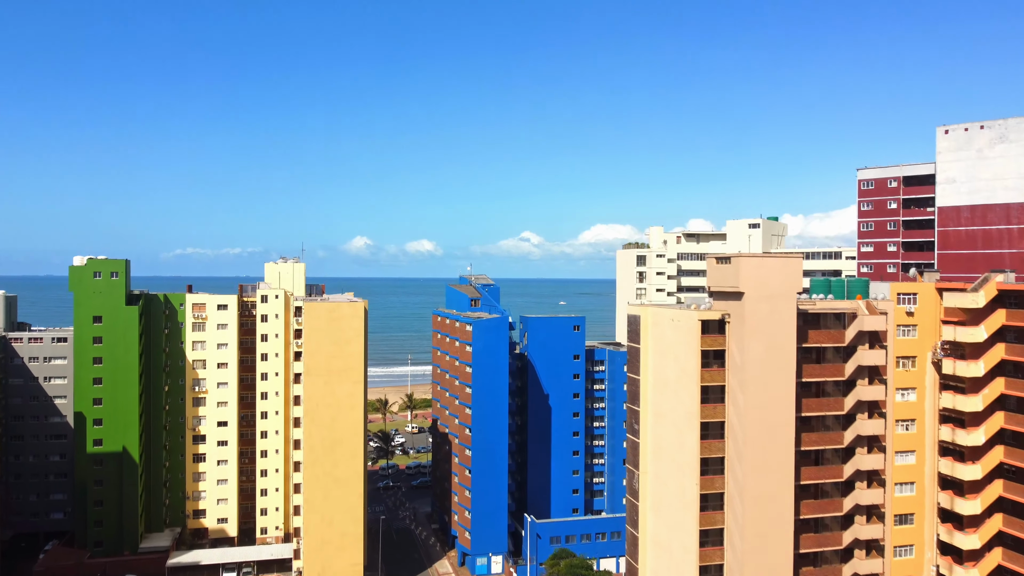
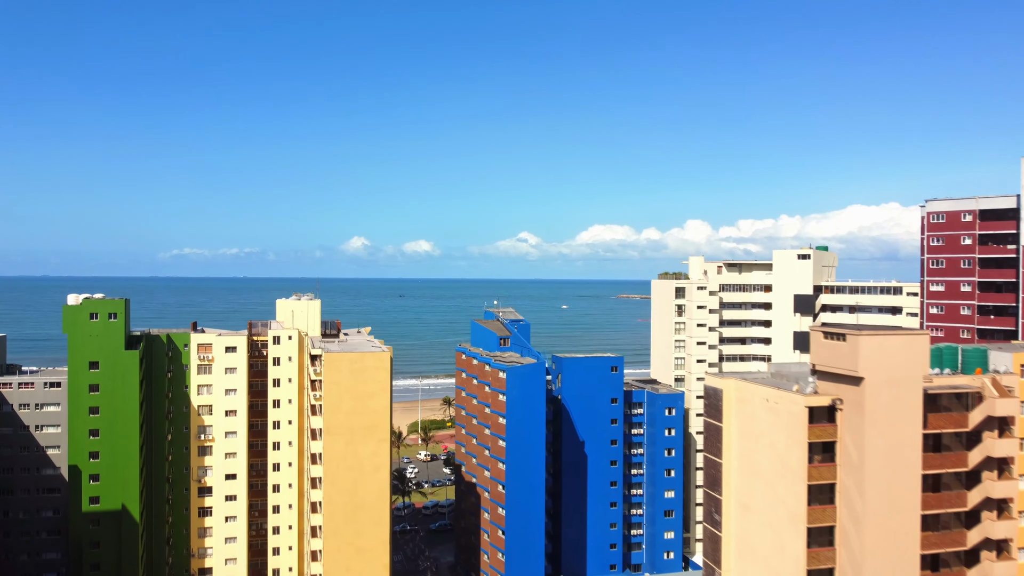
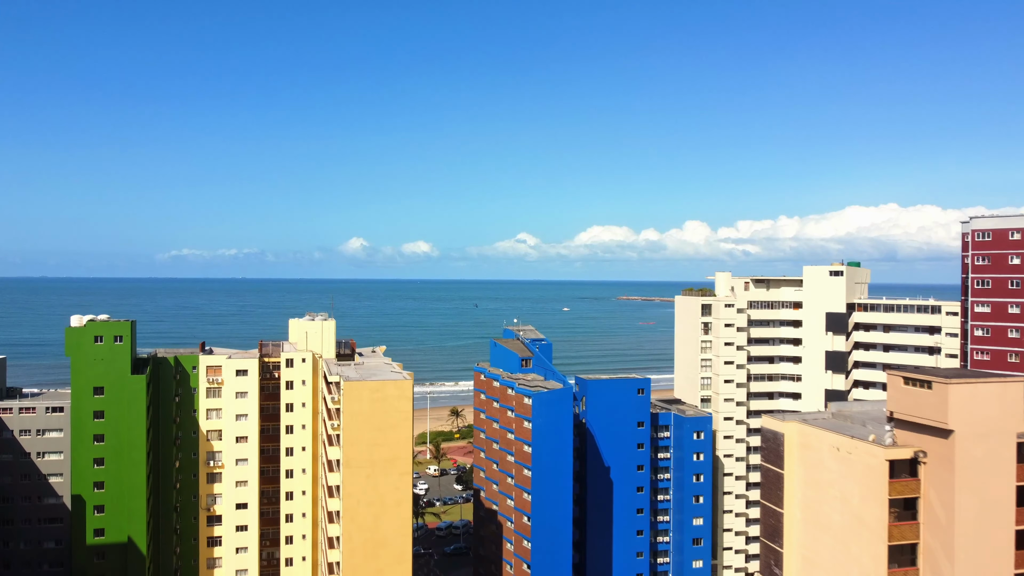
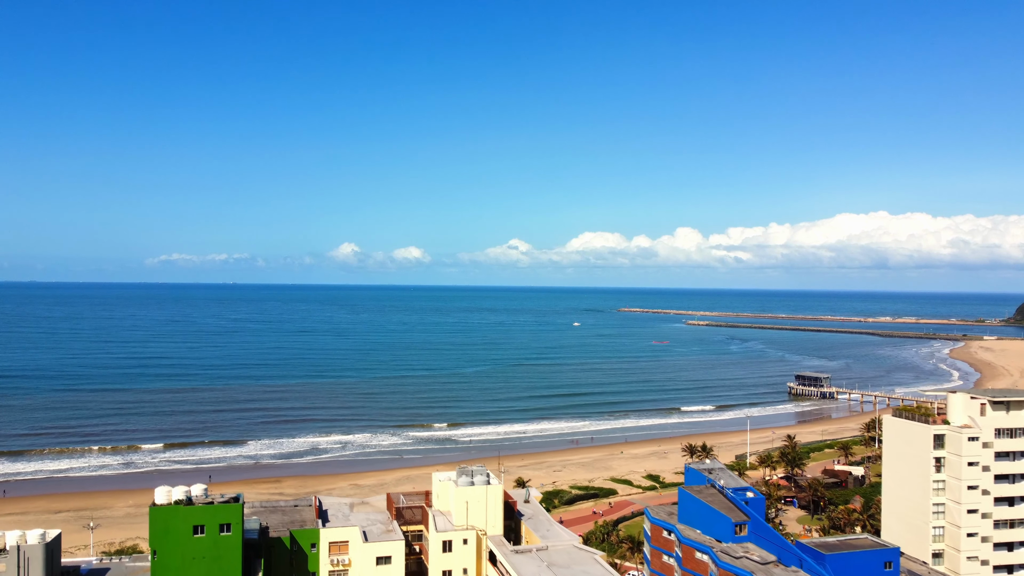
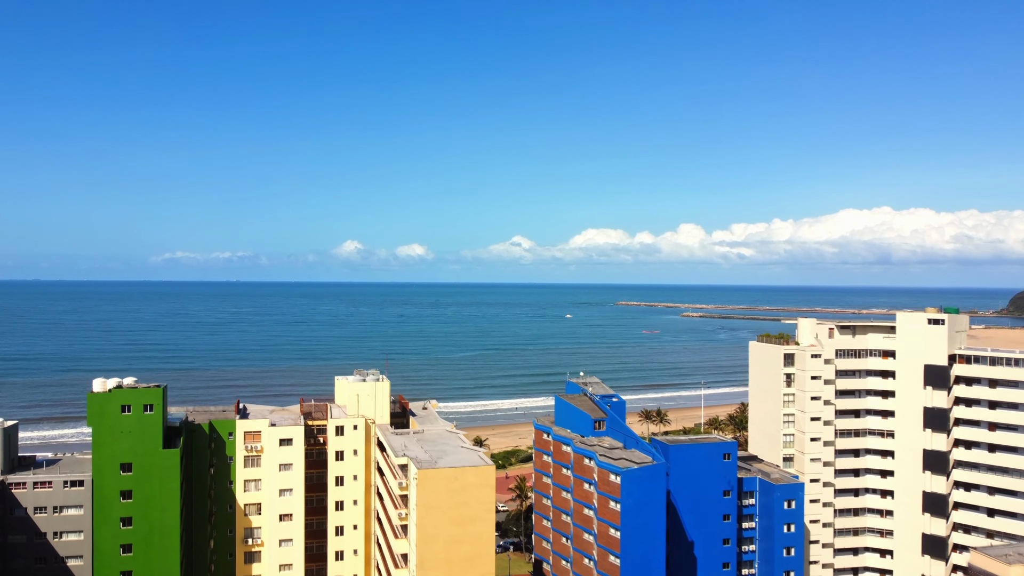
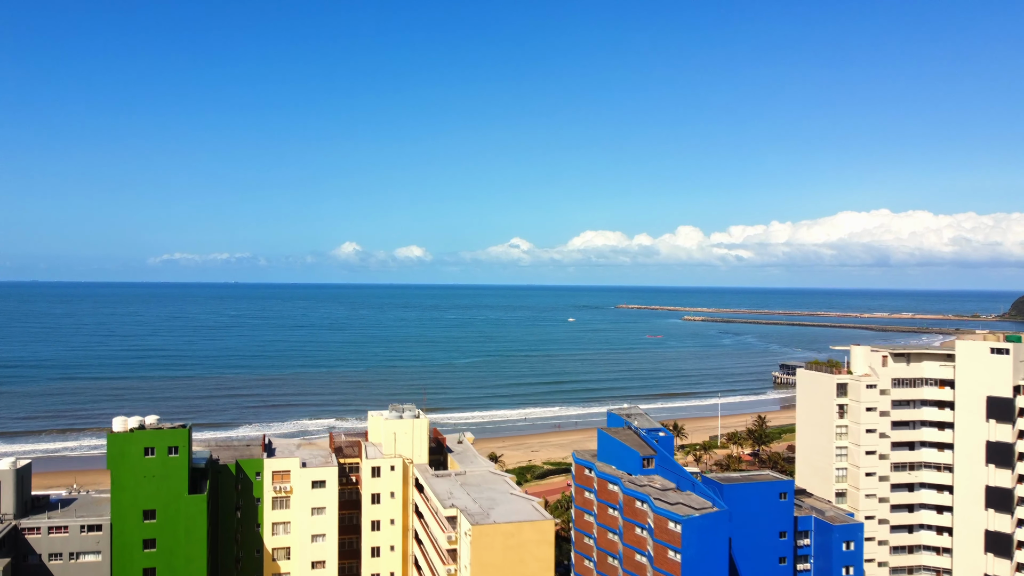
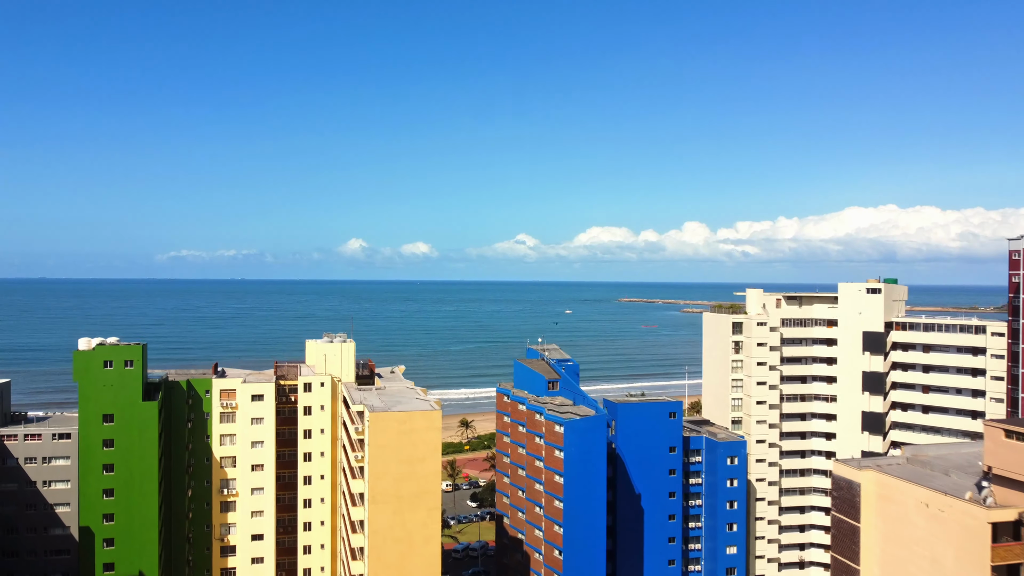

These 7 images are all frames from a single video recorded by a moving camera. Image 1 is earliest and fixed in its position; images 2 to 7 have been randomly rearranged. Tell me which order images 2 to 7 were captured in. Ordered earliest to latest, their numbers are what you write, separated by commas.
2, 3, 7, 5, 6, 4
